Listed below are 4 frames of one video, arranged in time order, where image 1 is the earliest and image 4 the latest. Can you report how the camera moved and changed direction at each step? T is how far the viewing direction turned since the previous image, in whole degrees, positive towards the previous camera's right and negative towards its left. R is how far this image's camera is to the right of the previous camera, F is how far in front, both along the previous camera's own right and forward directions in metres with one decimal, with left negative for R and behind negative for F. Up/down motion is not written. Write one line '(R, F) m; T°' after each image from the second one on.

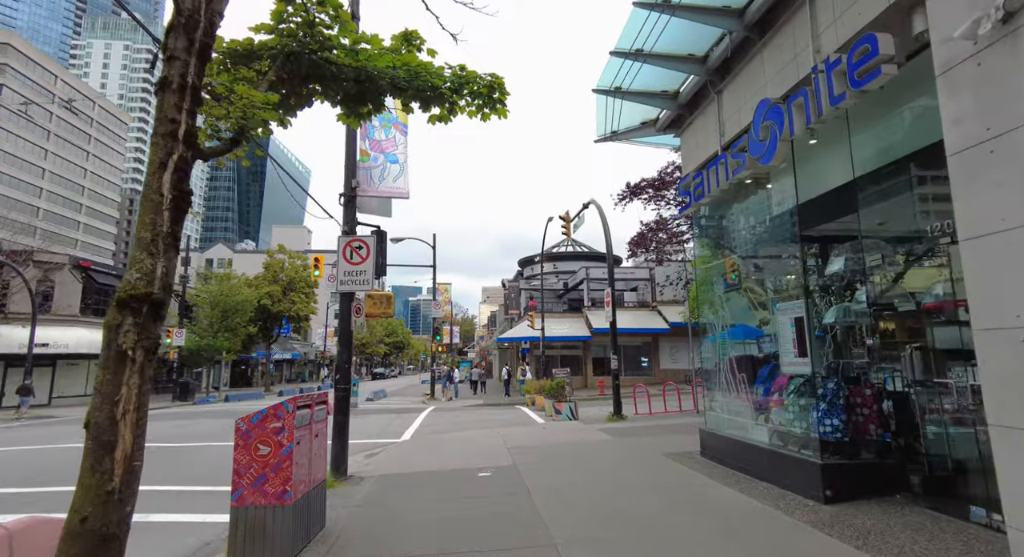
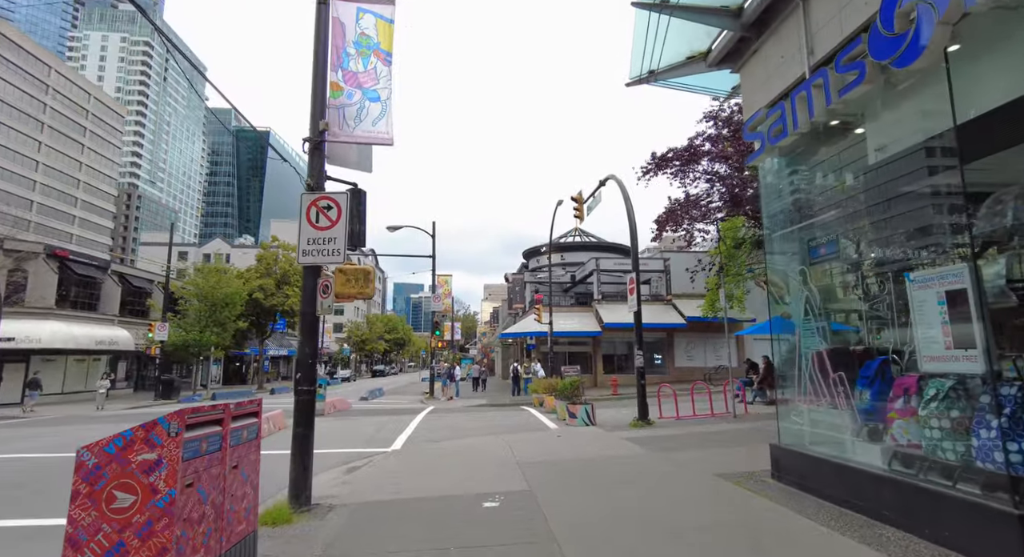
(-0.2, +1.9) m; 0°
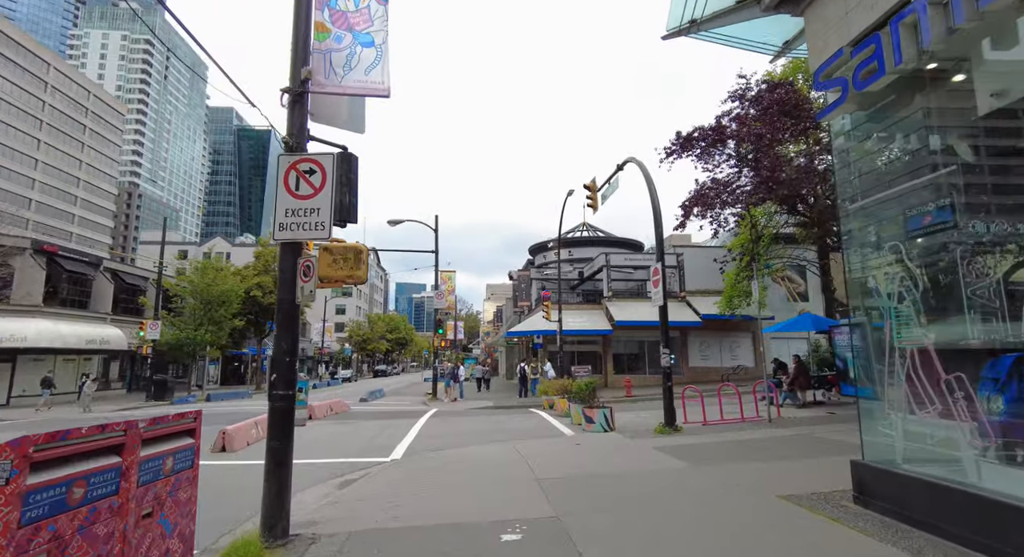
(-0.2, +1.2) m; 0°
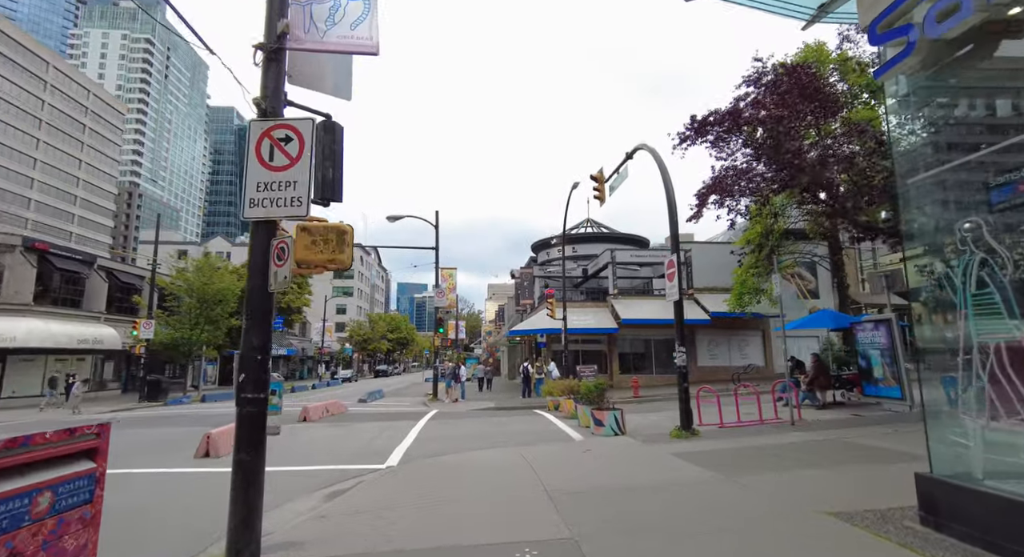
(-0.1, +0.7) m; 0°
